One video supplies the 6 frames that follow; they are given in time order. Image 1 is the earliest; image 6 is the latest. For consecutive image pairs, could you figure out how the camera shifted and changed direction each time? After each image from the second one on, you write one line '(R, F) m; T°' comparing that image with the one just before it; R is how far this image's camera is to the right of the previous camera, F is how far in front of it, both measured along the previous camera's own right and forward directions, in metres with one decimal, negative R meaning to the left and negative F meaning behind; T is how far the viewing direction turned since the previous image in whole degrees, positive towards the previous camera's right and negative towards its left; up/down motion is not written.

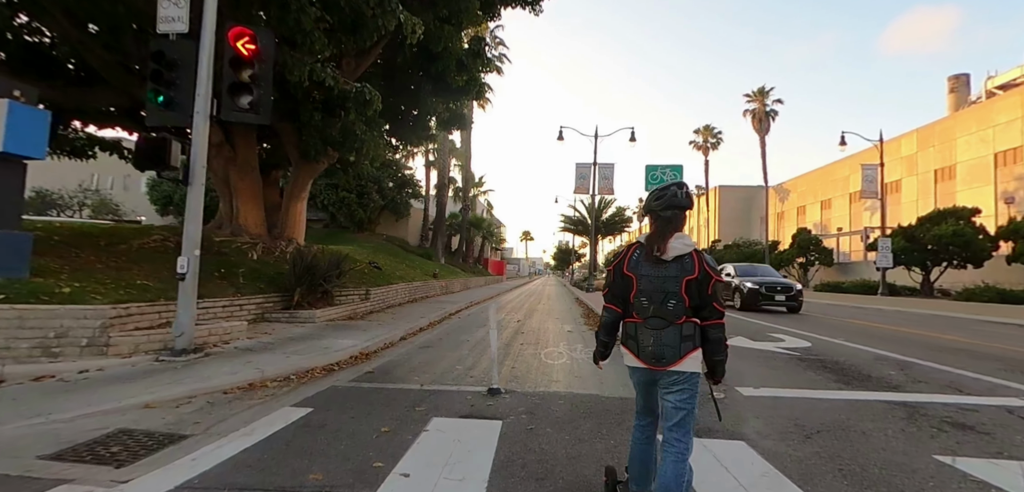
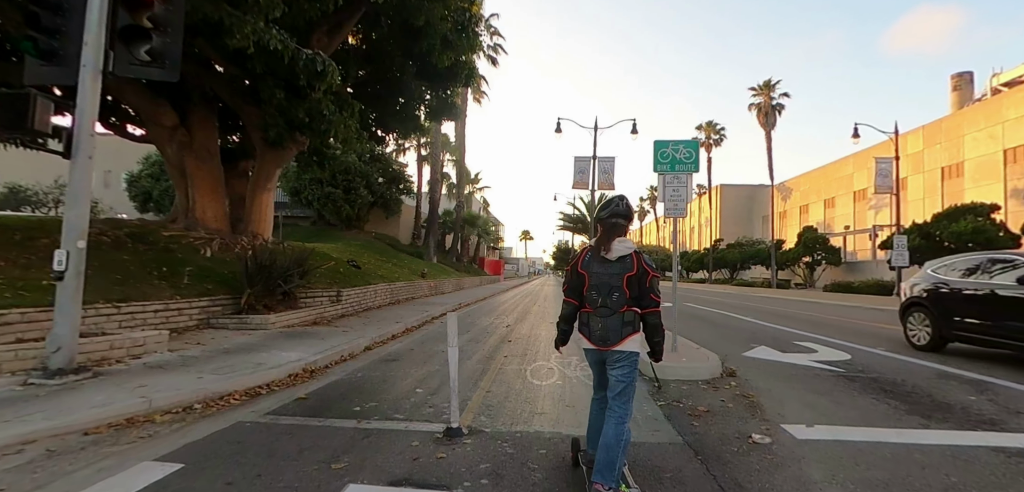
(+0.3, +1.6) m; 0°
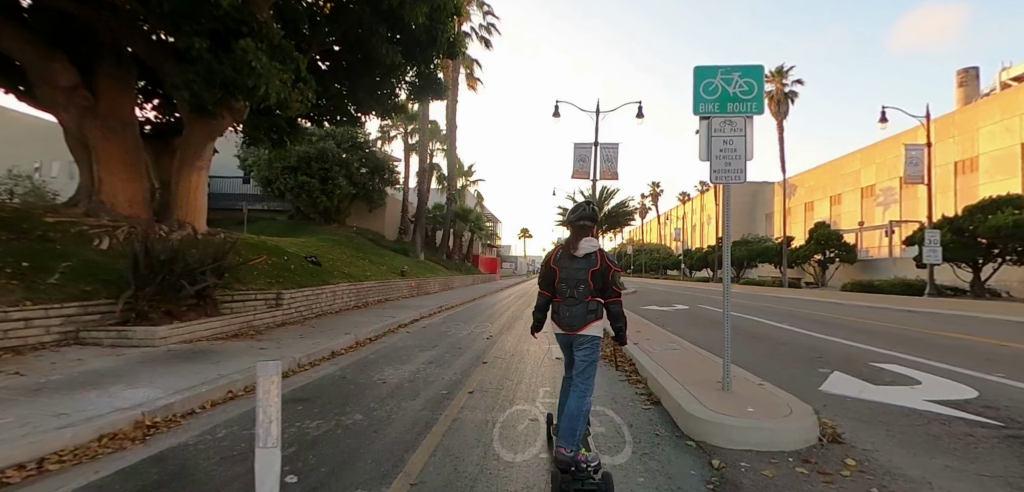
(+0.4, +2.6) m; 0°
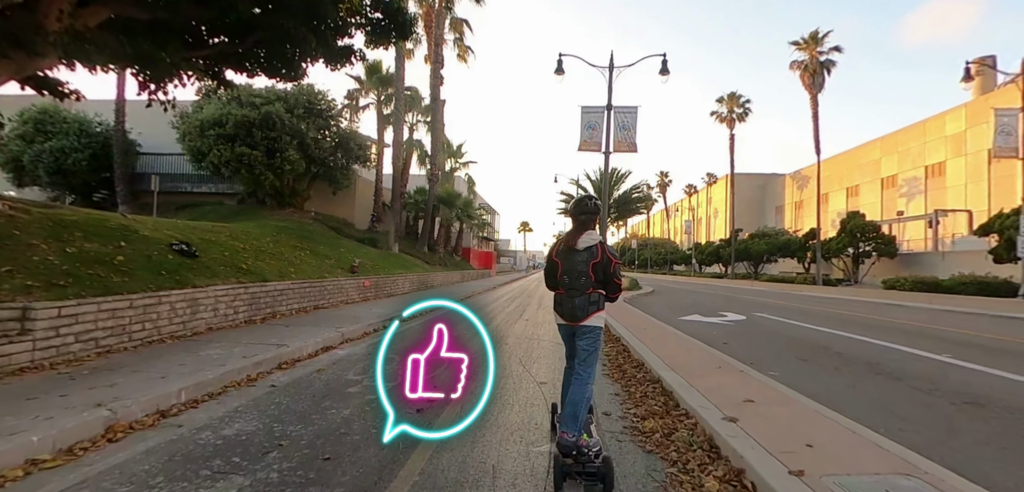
(+0.4, +5.1) m; 0°
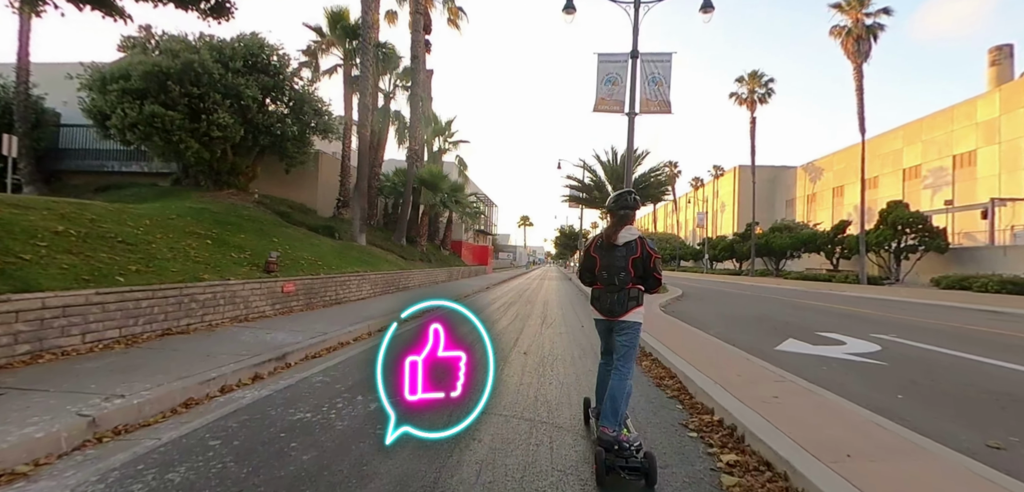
(+0.2, +4.8) m; 0°
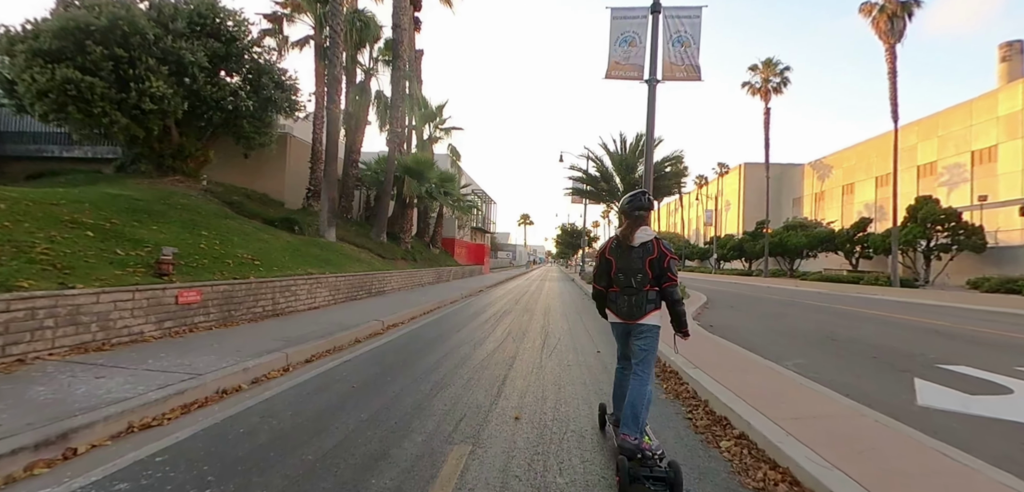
(+0.2, +2.8) m; 0°
